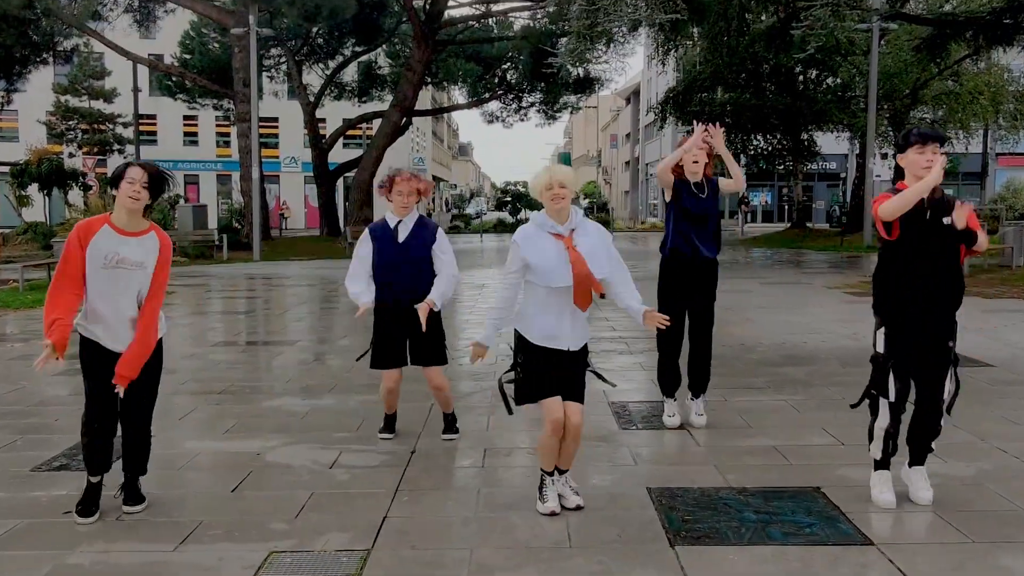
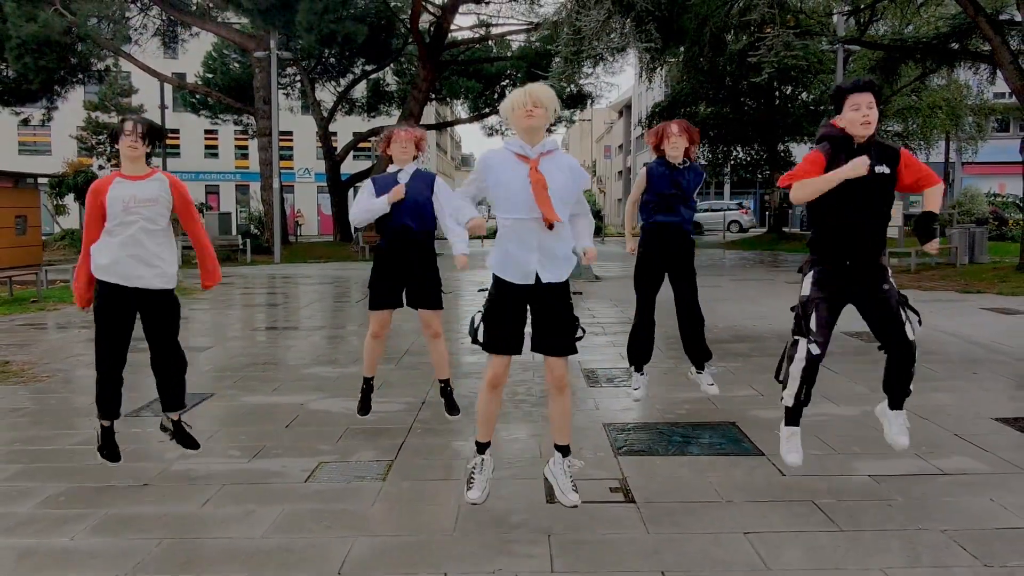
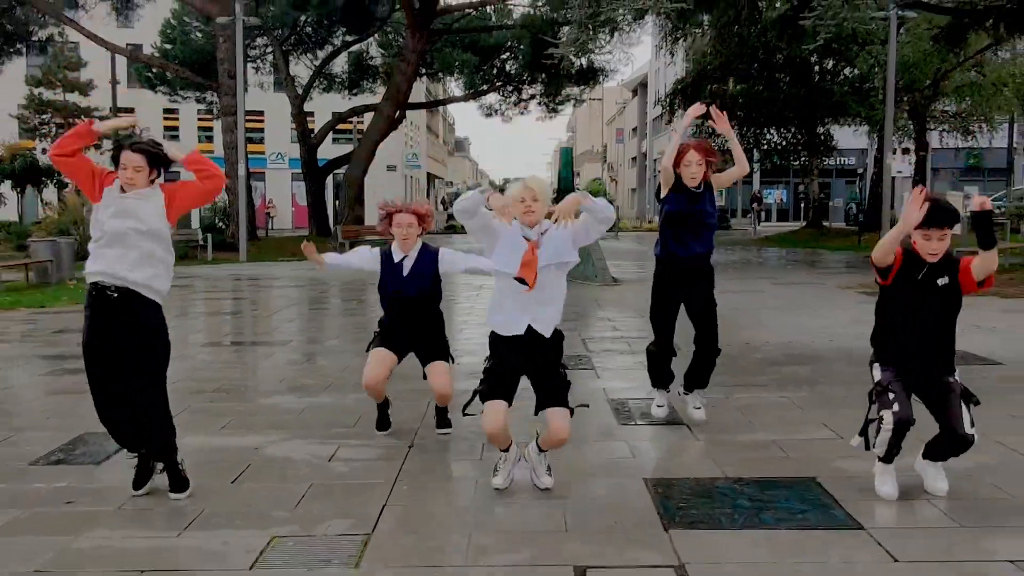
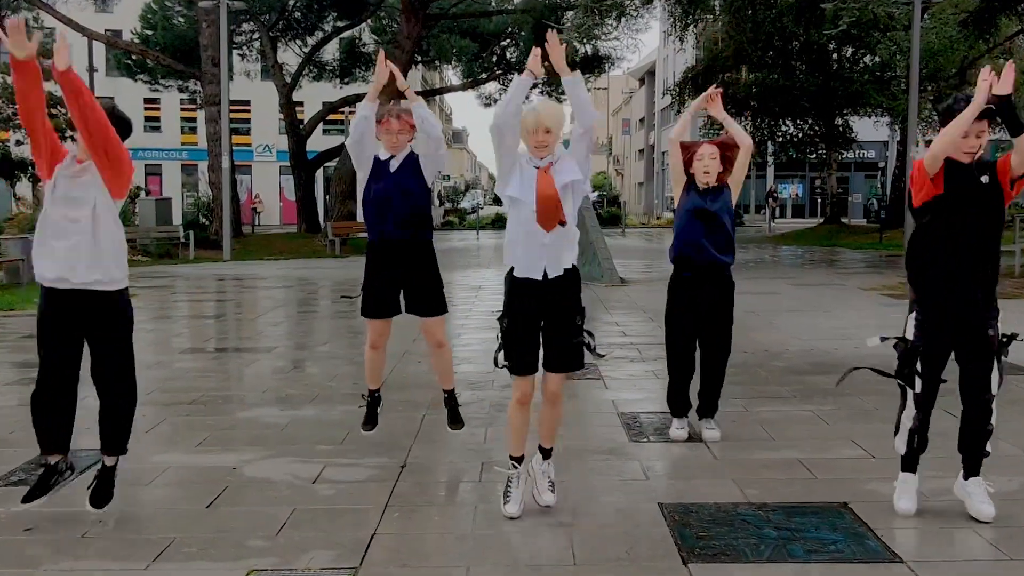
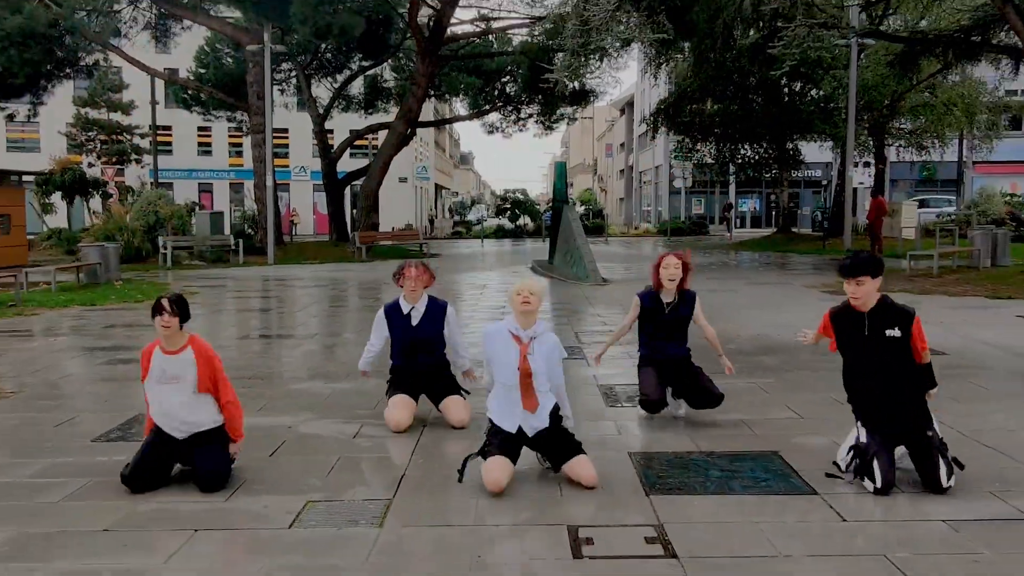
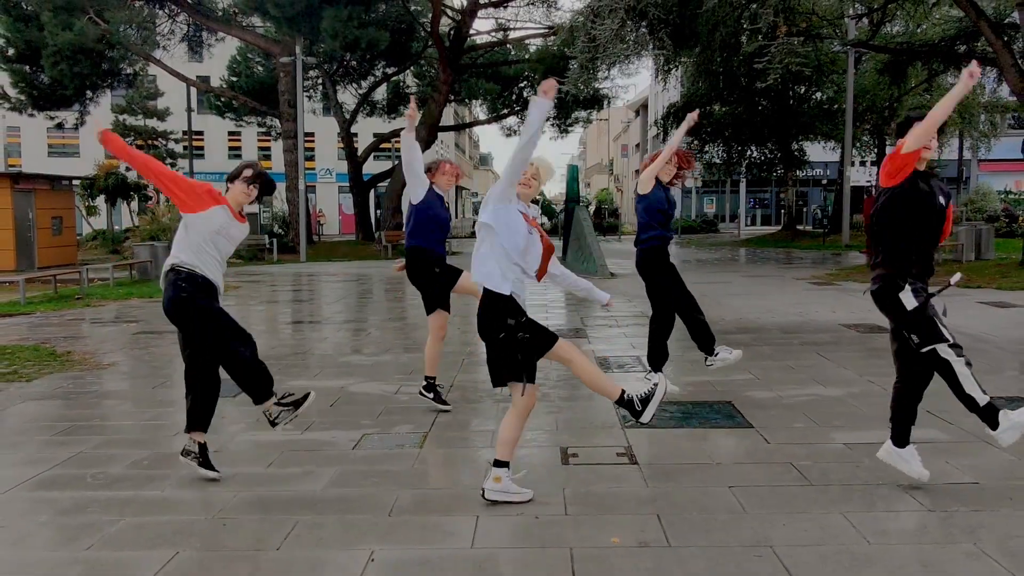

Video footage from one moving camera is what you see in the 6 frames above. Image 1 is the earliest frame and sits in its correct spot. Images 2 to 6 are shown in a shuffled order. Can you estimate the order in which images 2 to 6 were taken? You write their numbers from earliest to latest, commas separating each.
4, 3, 5, 2, 6
